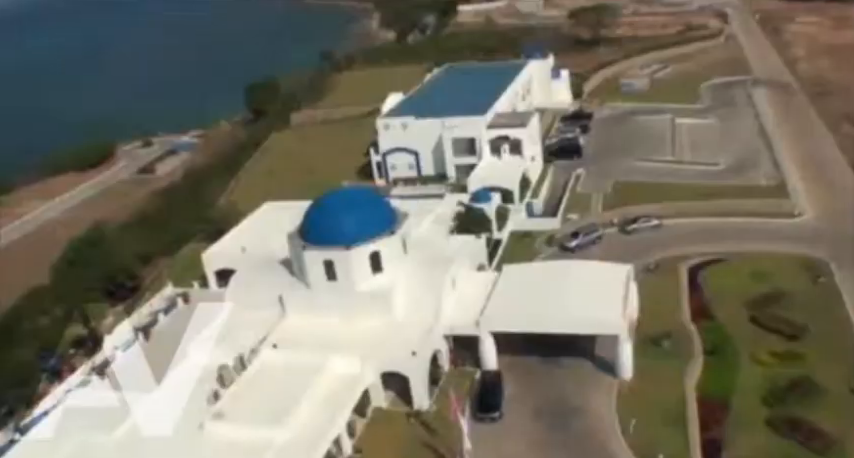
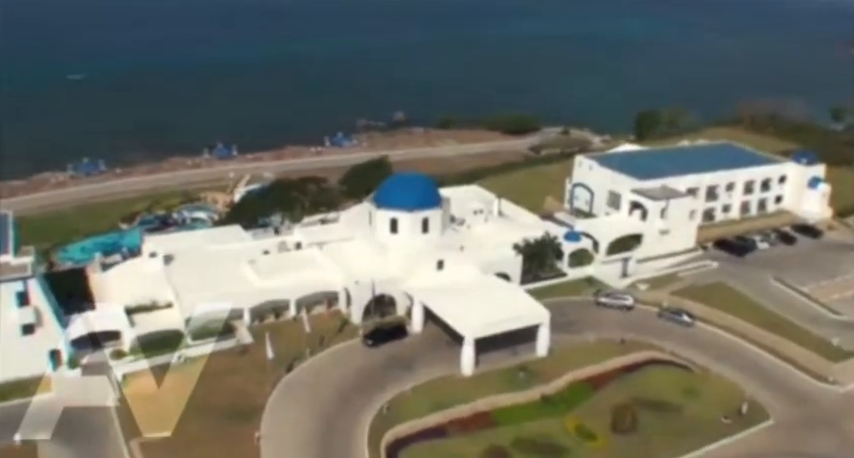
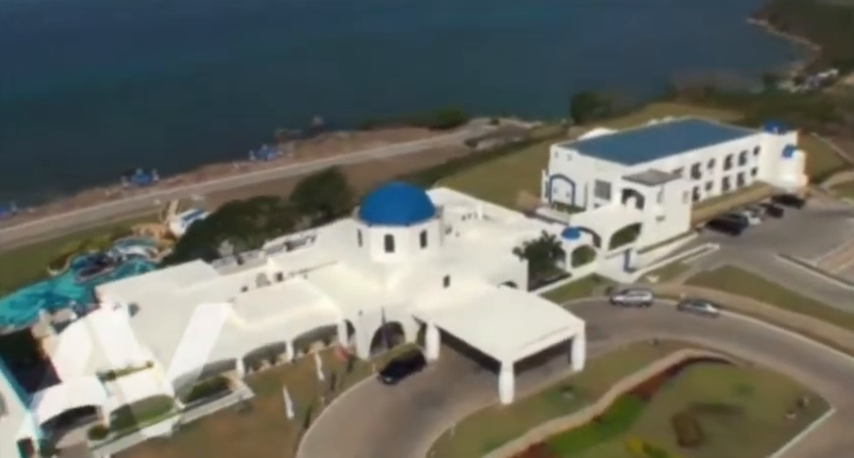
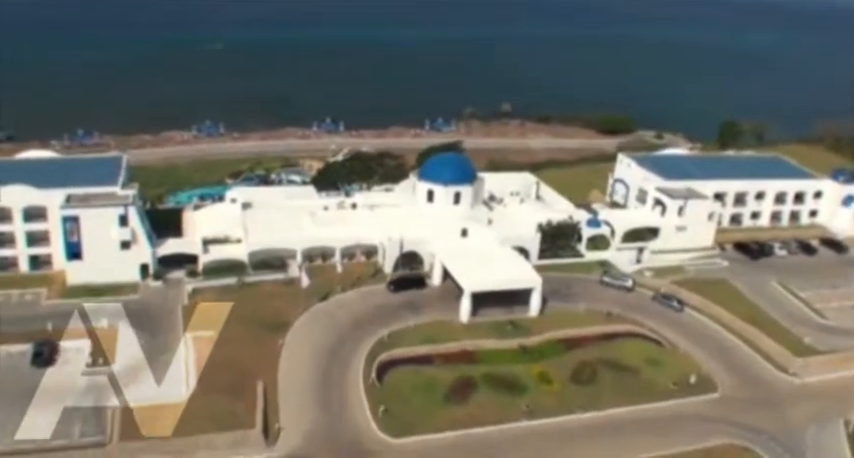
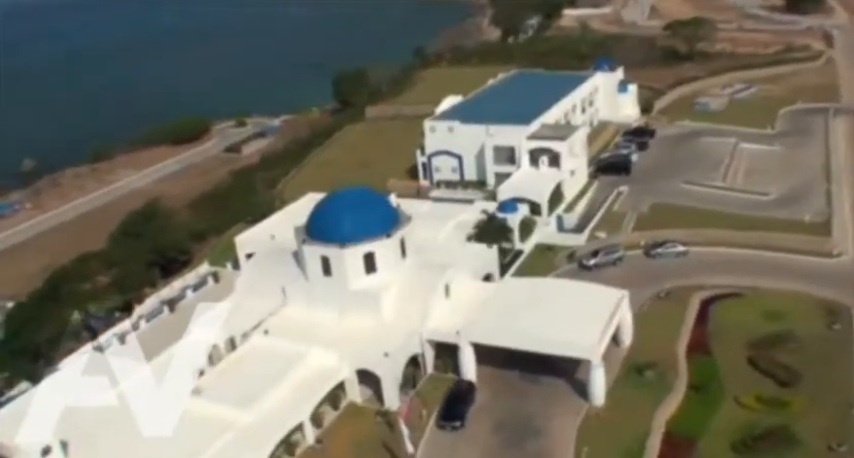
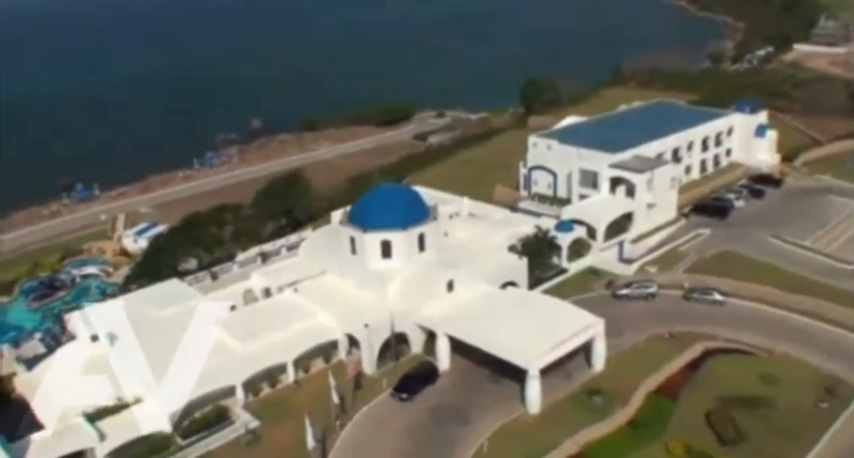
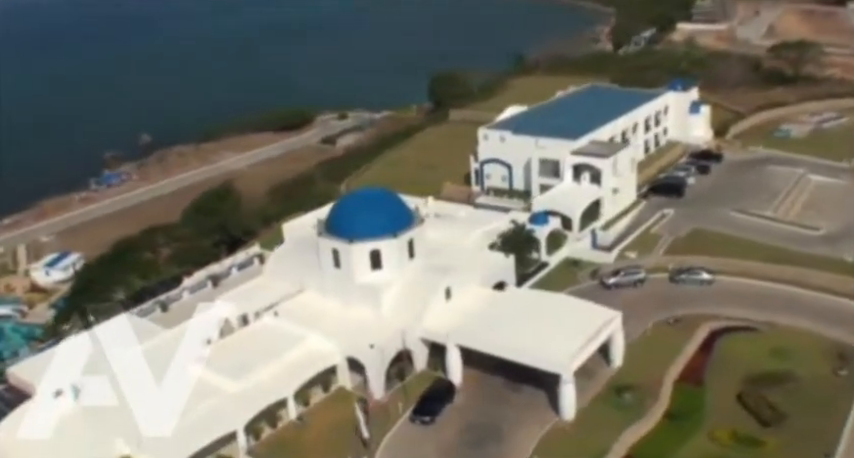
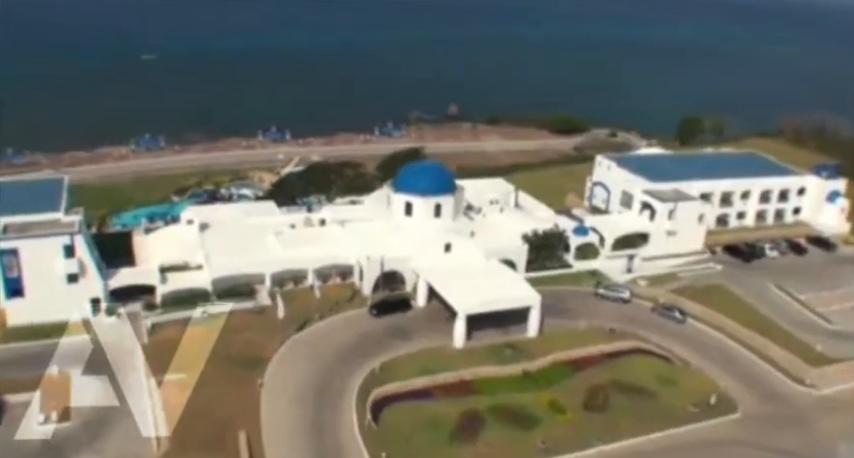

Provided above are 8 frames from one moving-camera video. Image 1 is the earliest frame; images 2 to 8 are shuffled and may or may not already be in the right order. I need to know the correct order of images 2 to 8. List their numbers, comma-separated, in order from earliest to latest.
5, 7, 6, 3, 2, 8, 4
